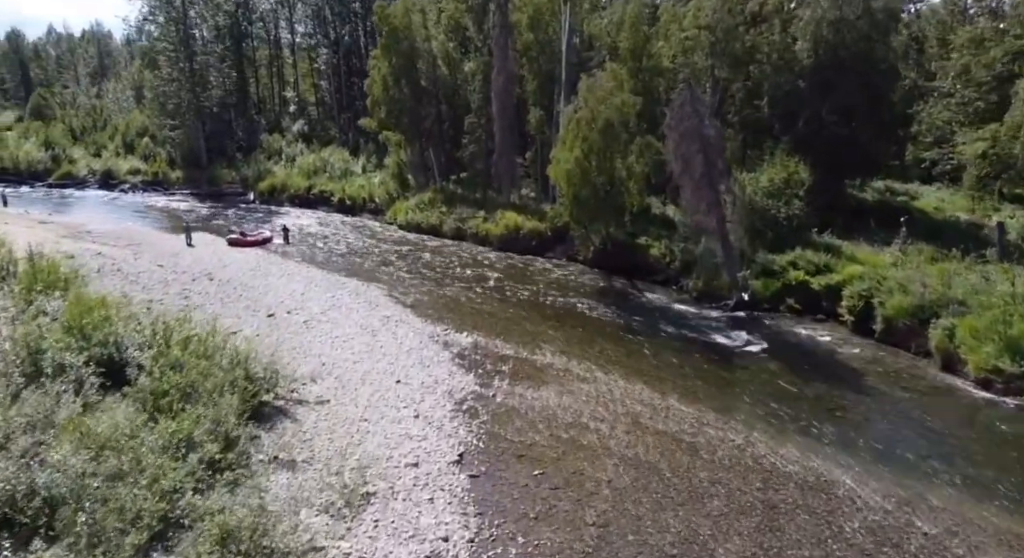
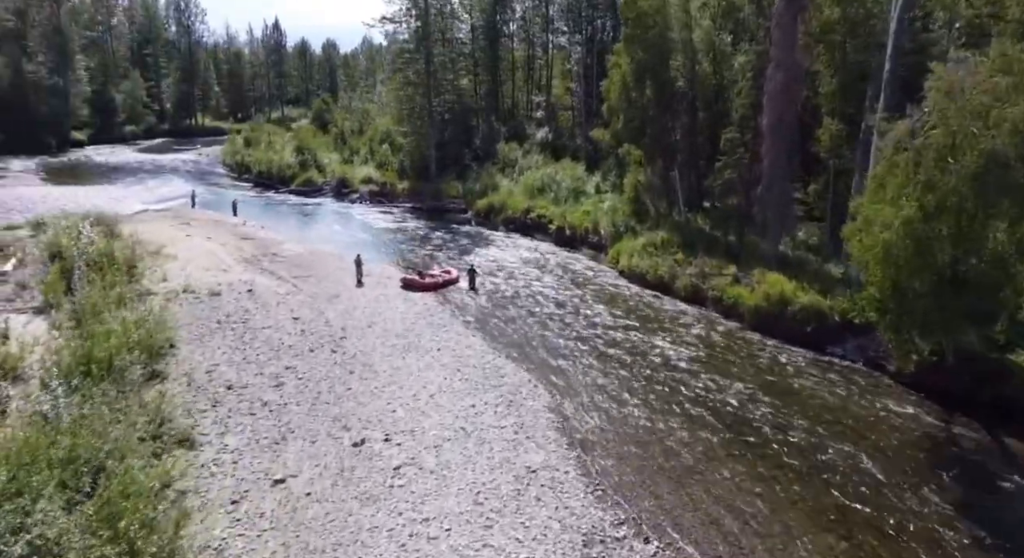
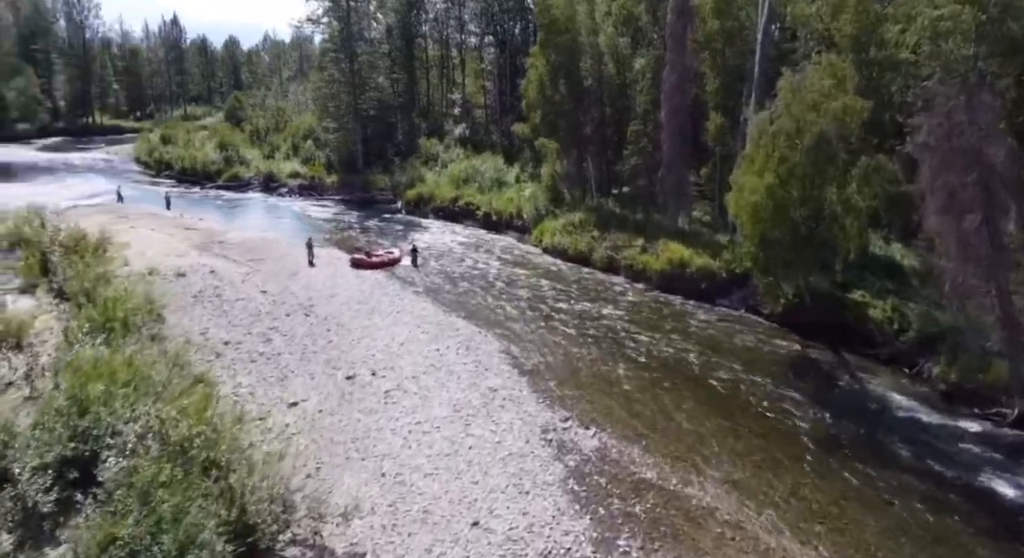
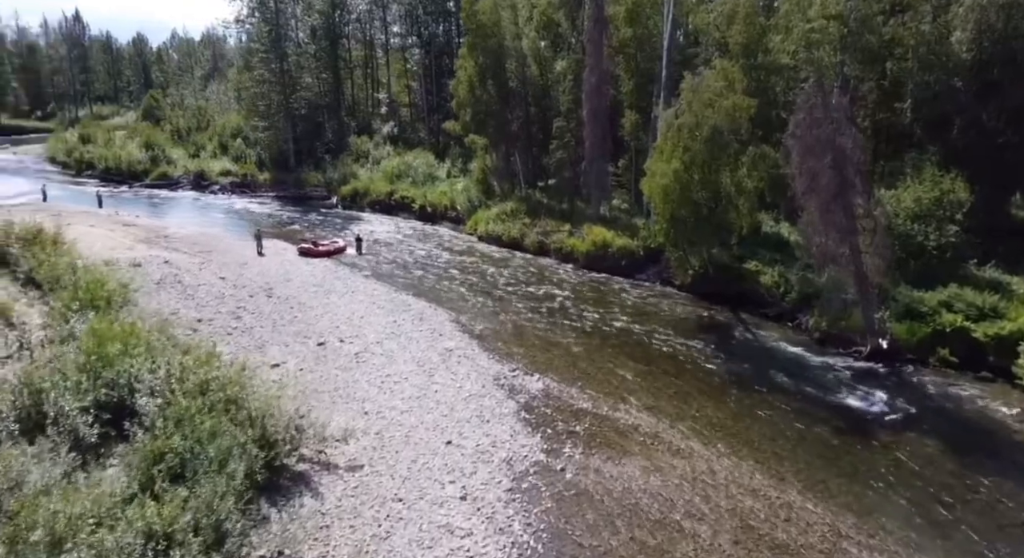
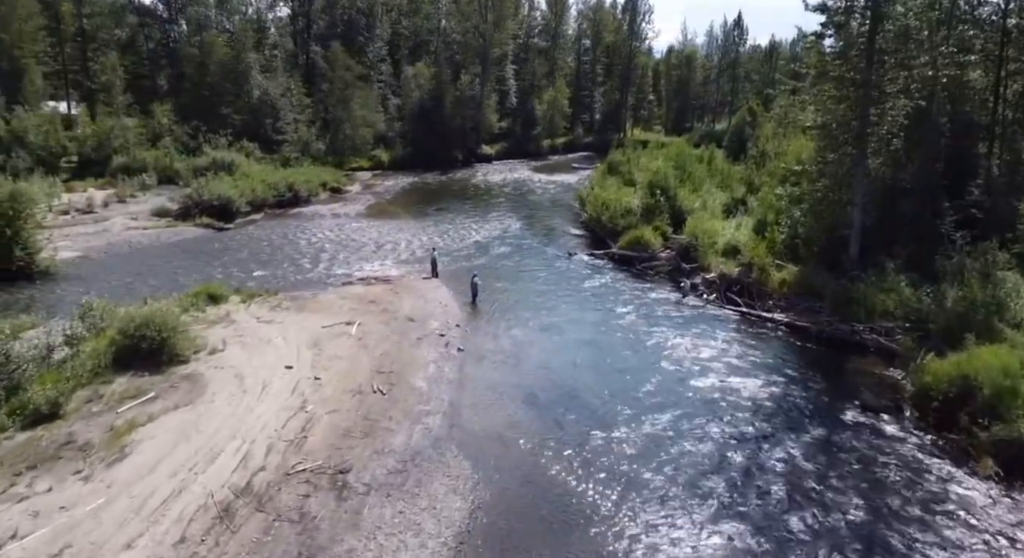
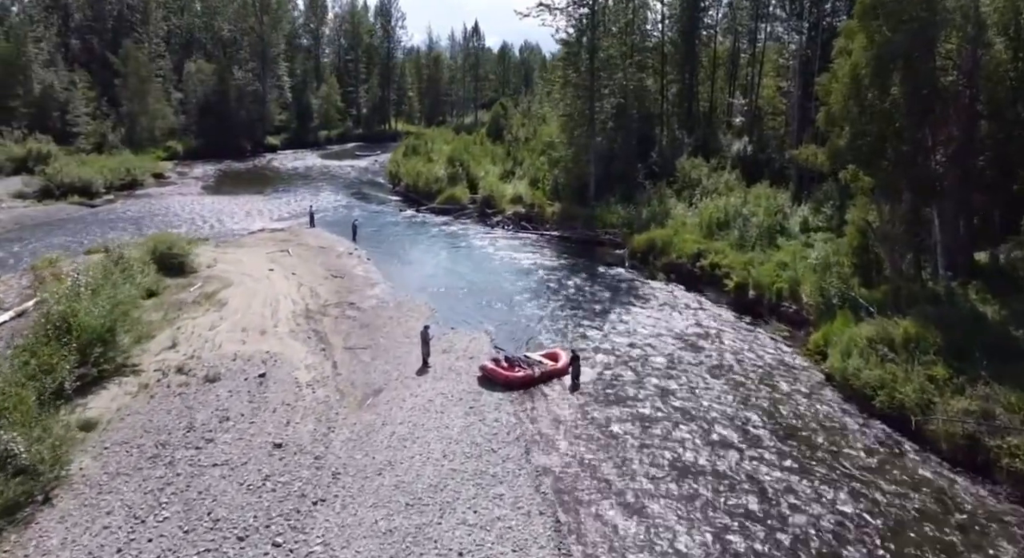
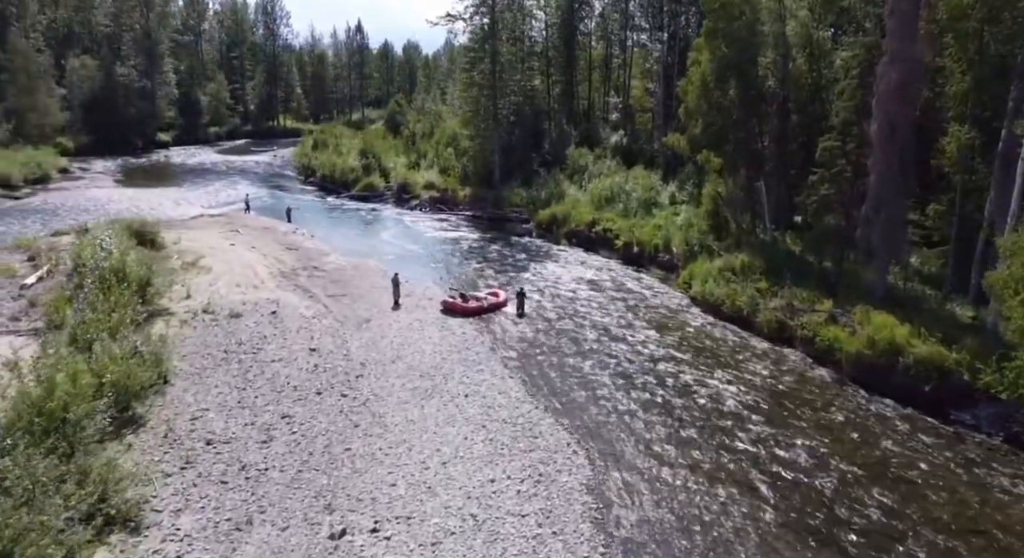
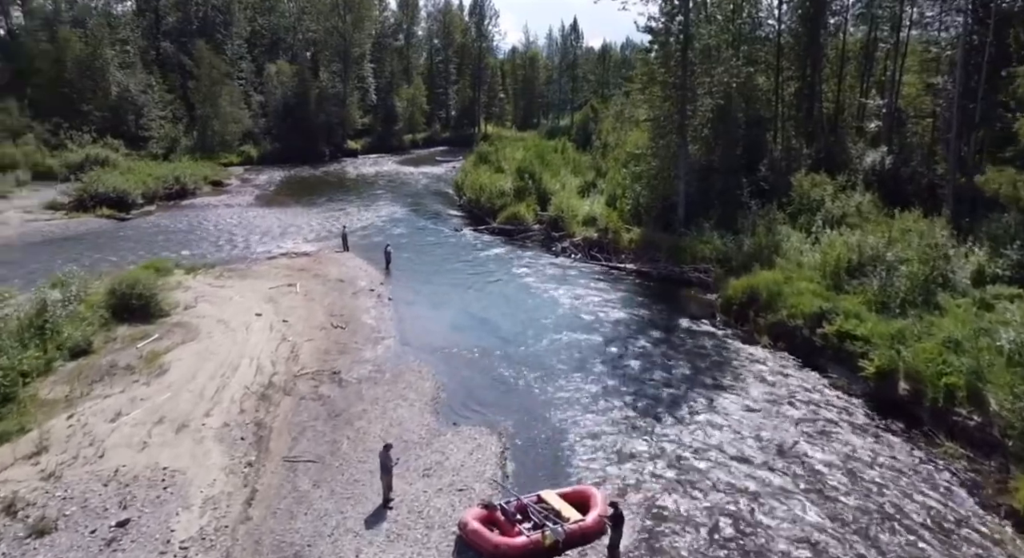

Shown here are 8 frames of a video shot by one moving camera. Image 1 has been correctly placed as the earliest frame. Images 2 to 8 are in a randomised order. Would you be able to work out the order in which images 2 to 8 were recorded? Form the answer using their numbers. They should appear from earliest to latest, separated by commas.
4, 3, 2, 7, 6, 8, 5
